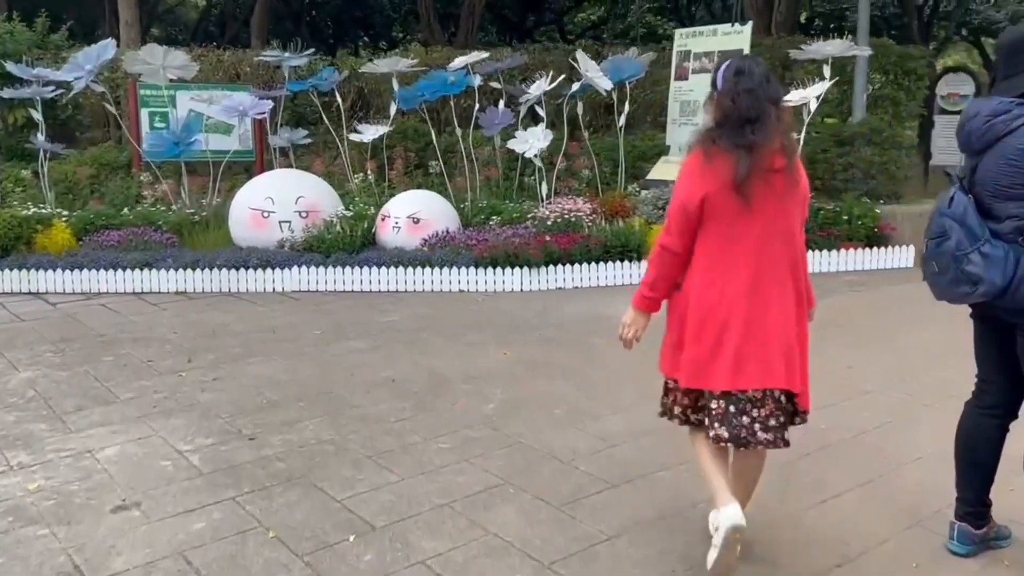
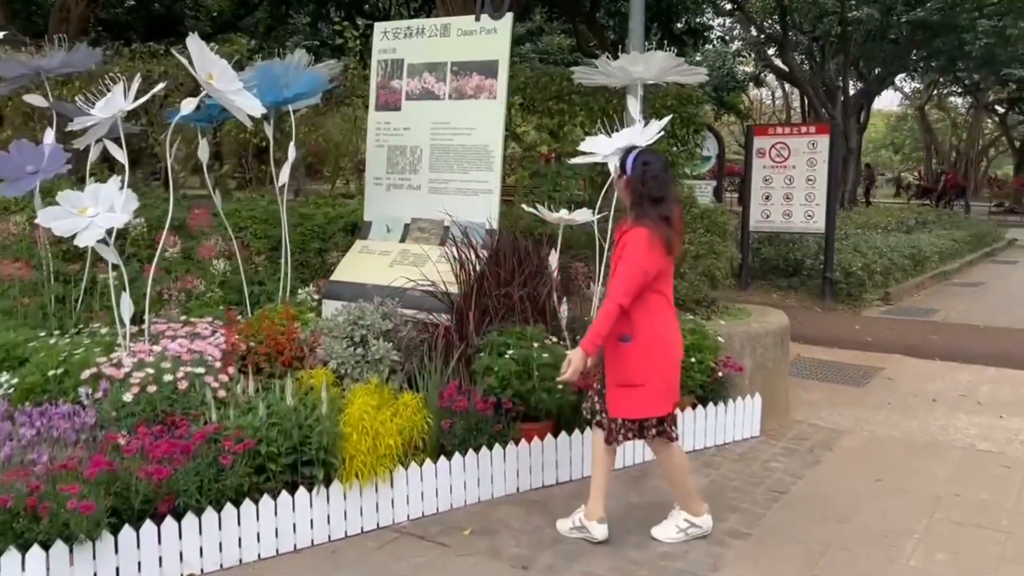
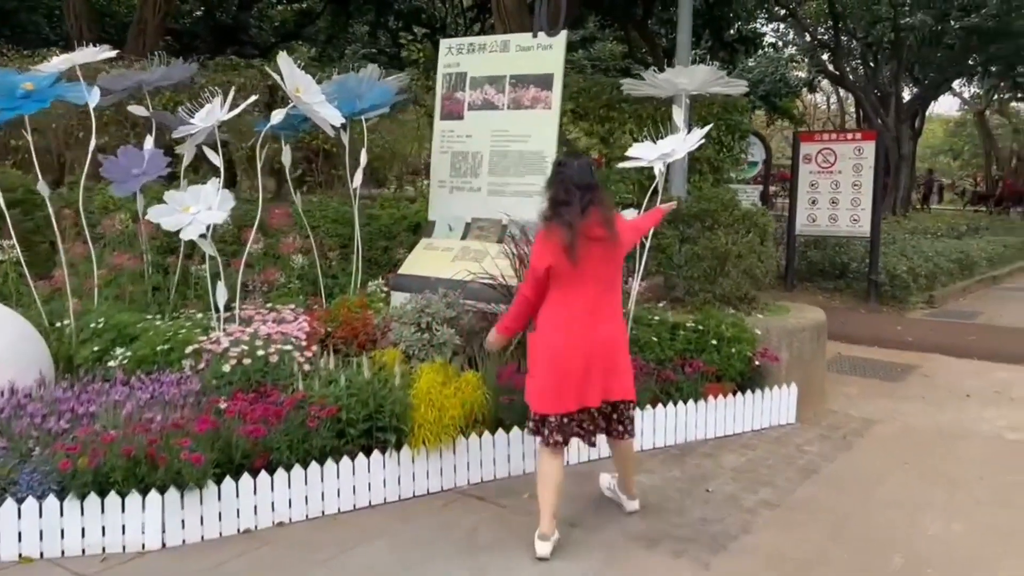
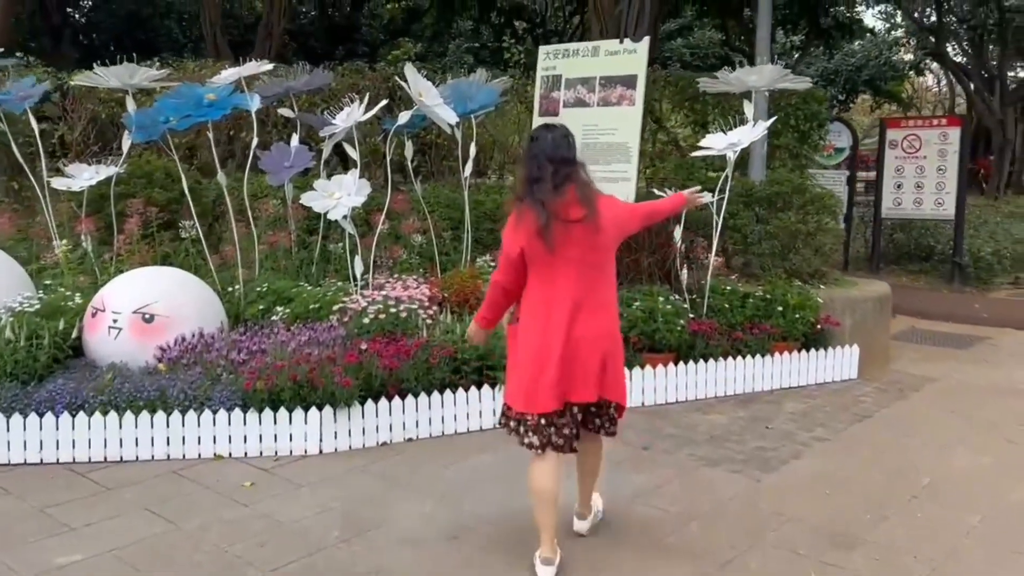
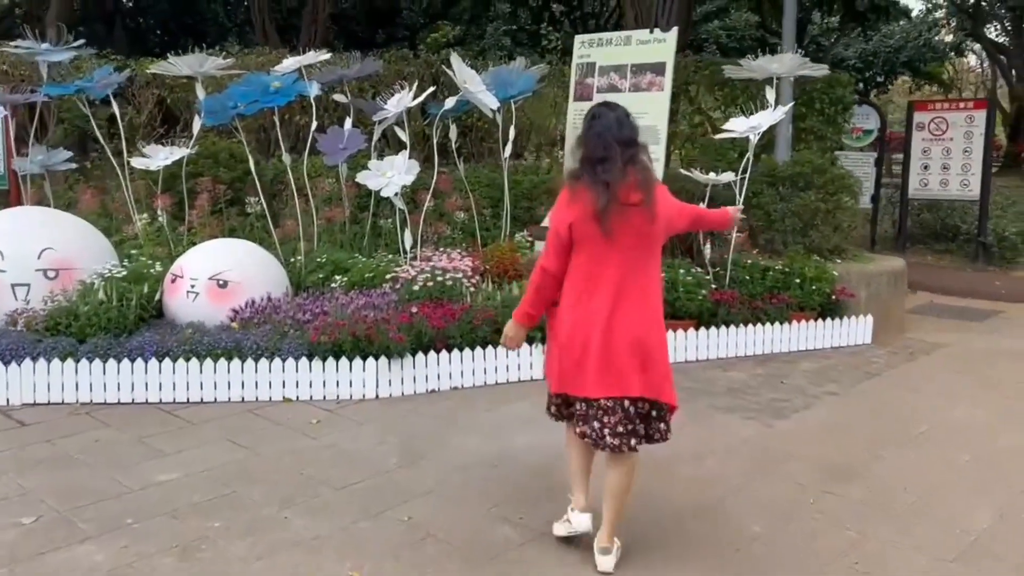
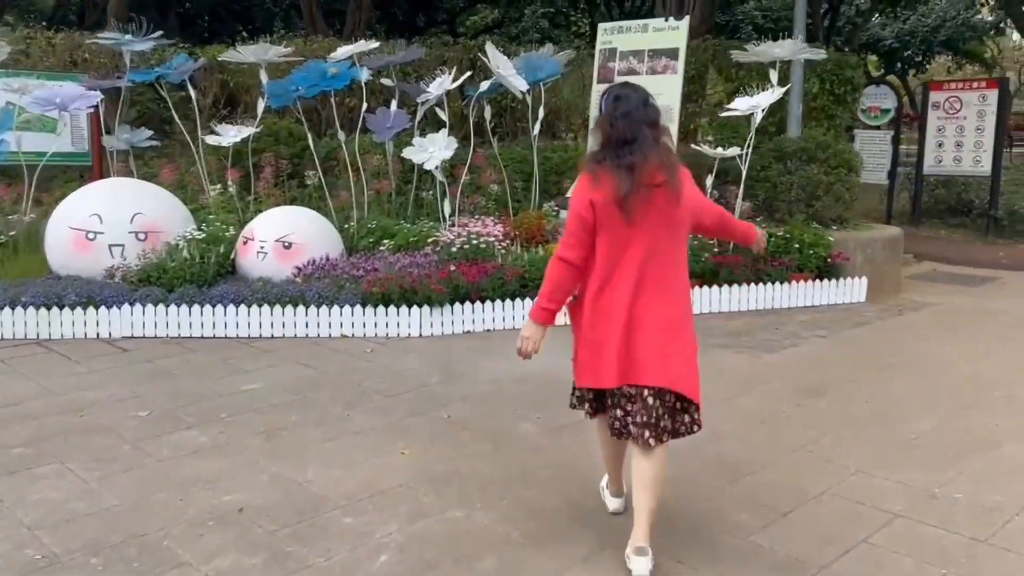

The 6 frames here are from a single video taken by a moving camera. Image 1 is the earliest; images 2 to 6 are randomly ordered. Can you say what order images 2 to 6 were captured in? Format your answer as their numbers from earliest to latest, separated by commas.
6, 5, 4, 3, 2
